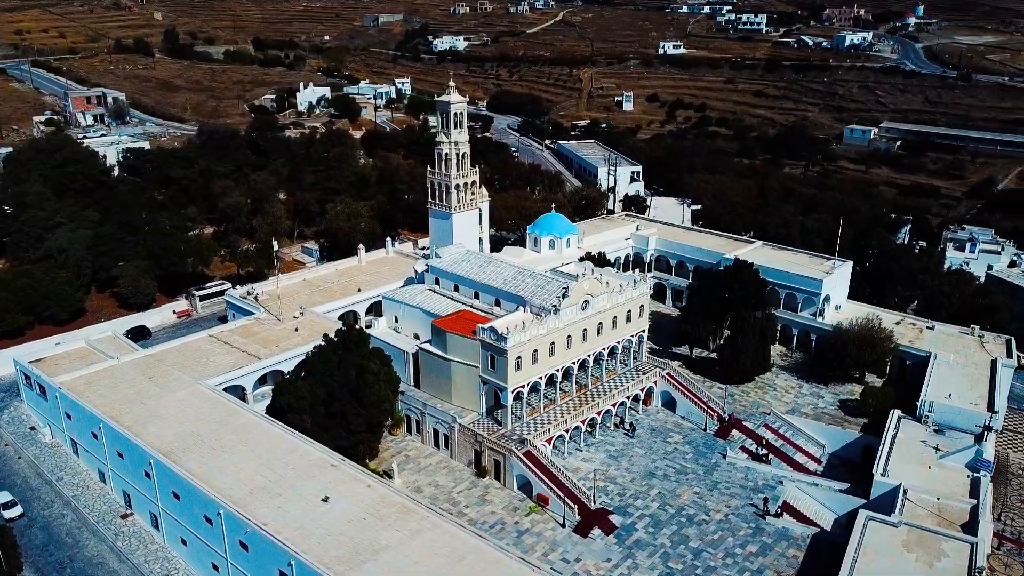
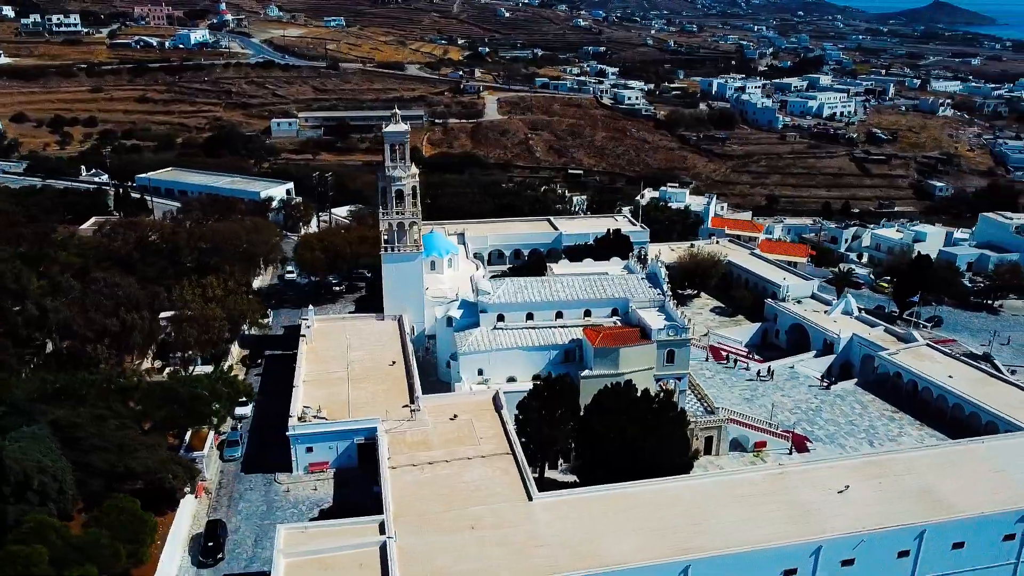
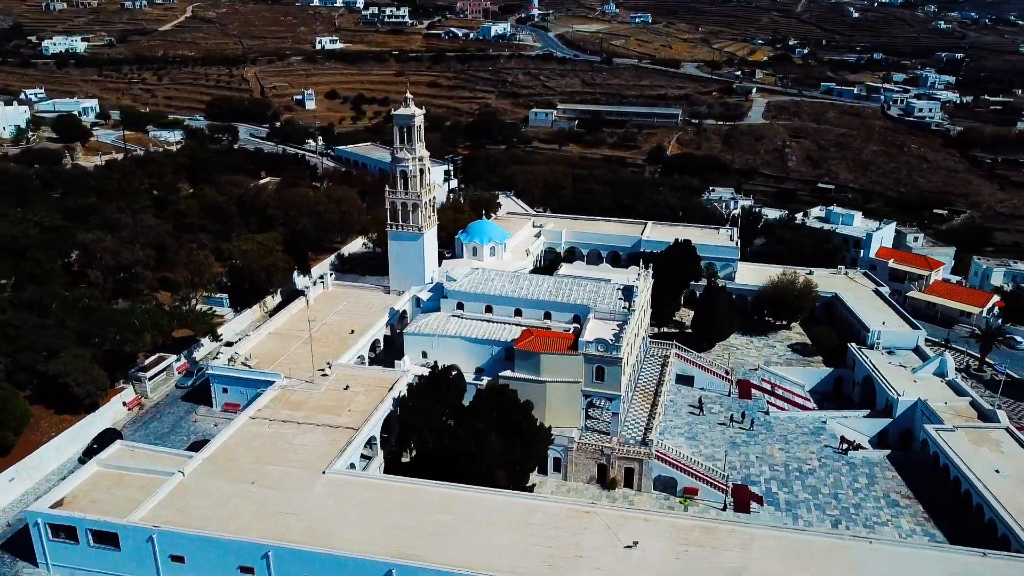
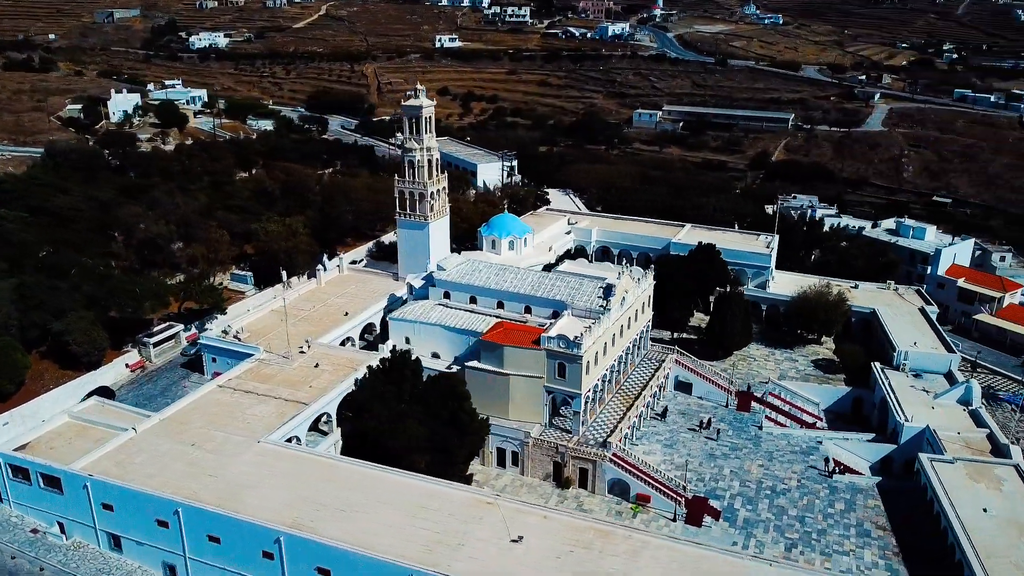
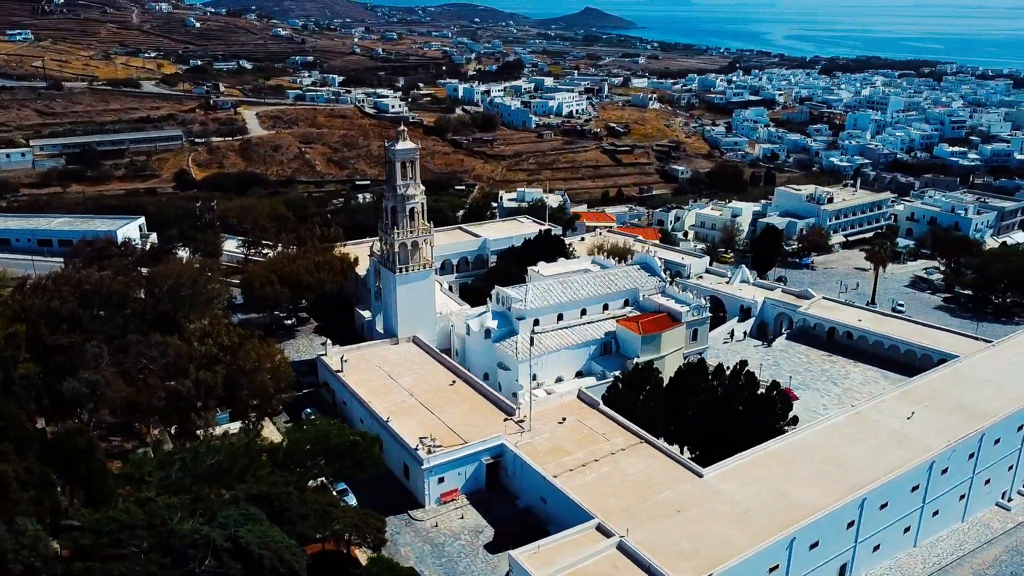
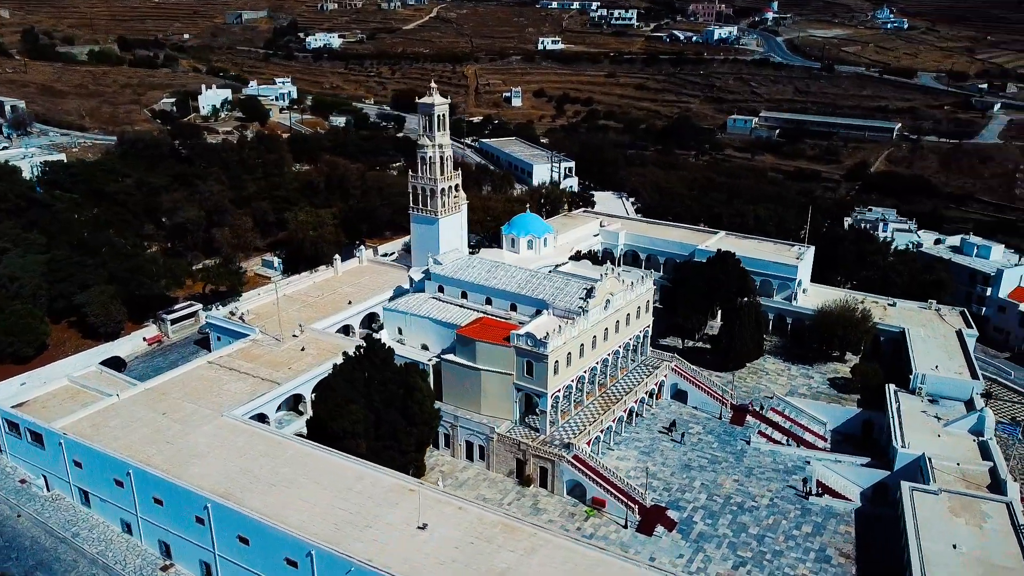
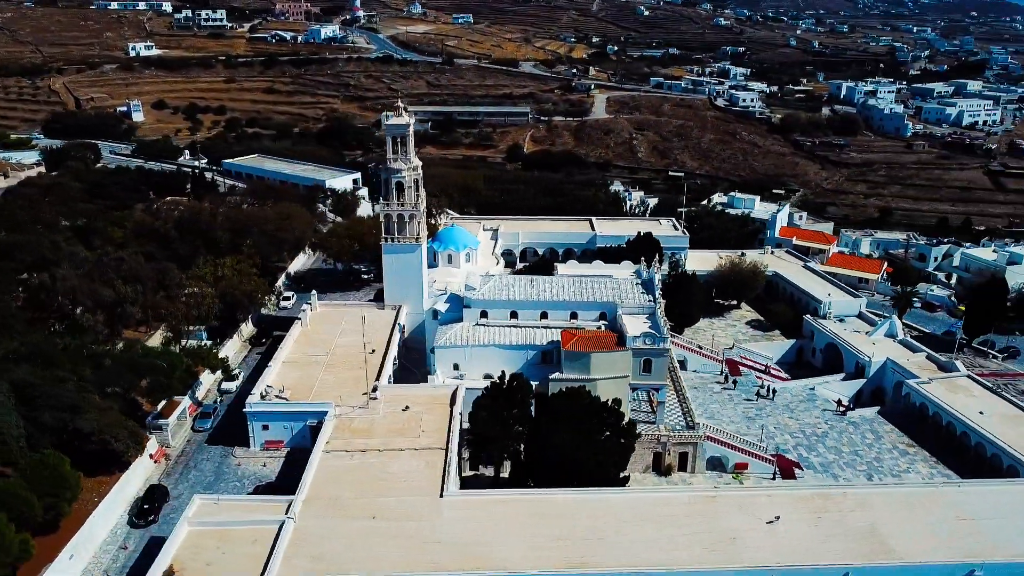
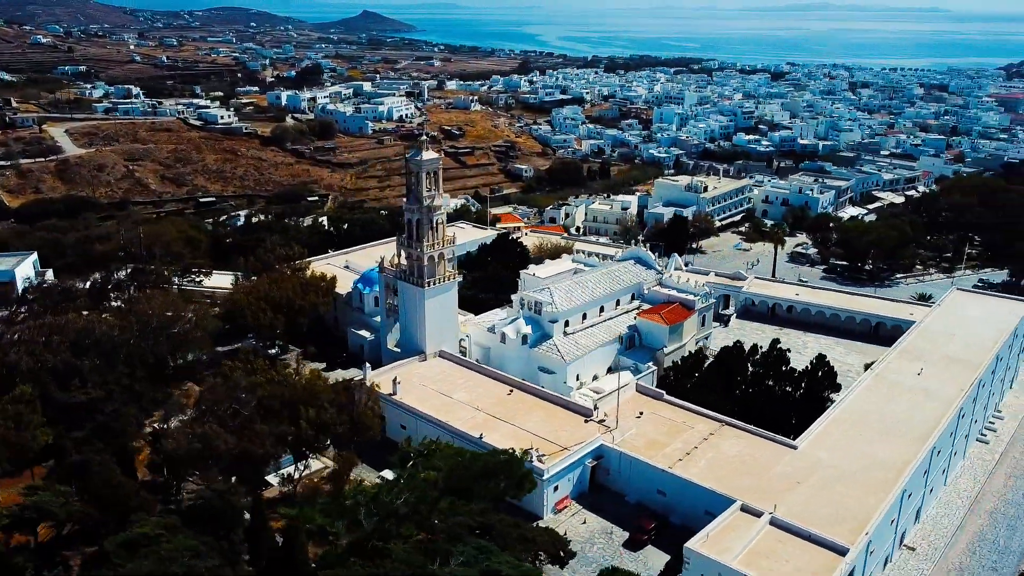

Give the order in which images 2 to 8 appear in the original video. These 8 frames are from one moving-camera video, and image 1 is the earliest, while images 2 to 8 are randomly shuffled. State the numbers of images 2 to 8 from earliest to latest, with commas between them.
6, 4, 3, 7, 2, 5, 8
